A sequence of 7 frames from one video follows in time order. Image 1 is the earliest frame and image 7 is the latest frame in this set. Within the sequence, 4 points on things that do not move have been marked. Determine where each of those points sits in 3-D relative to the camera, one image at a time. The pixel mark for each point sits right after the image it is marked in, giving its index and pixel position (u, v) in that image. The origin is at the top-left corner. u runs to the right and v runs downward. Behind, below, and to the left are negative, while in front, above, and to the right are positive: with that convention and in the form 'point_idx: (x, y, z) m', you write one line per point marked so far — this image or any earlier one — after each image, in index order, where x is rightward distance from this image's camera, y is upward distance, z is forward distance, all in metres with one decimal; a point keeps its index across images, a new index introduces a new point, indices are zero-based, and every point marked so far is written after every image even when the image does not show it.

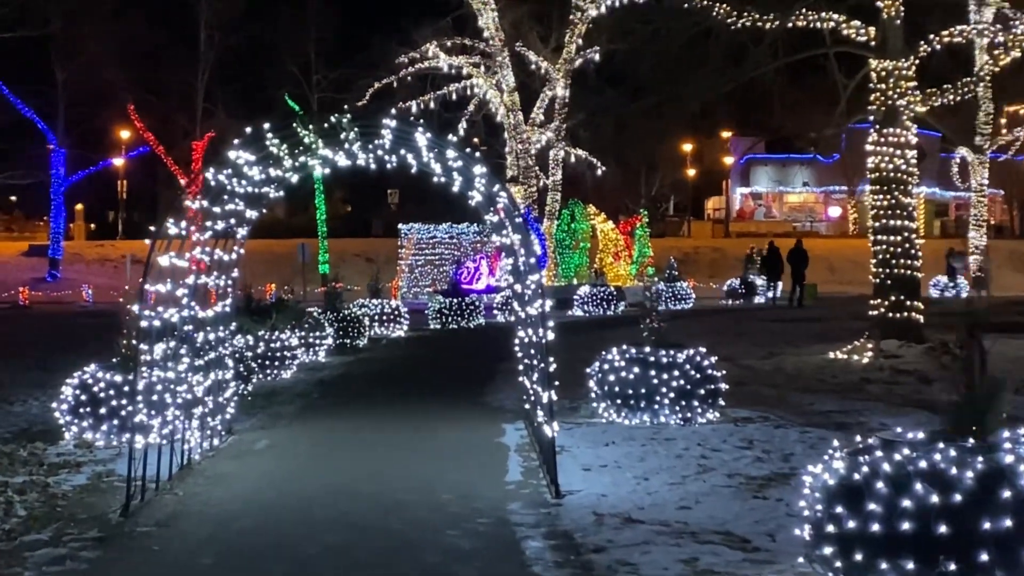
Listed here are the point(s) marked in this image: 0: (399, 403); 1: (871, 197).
0: (-1.1, -1.1, +13.3) m
1: (+5.0, +1.3, +18.7) m
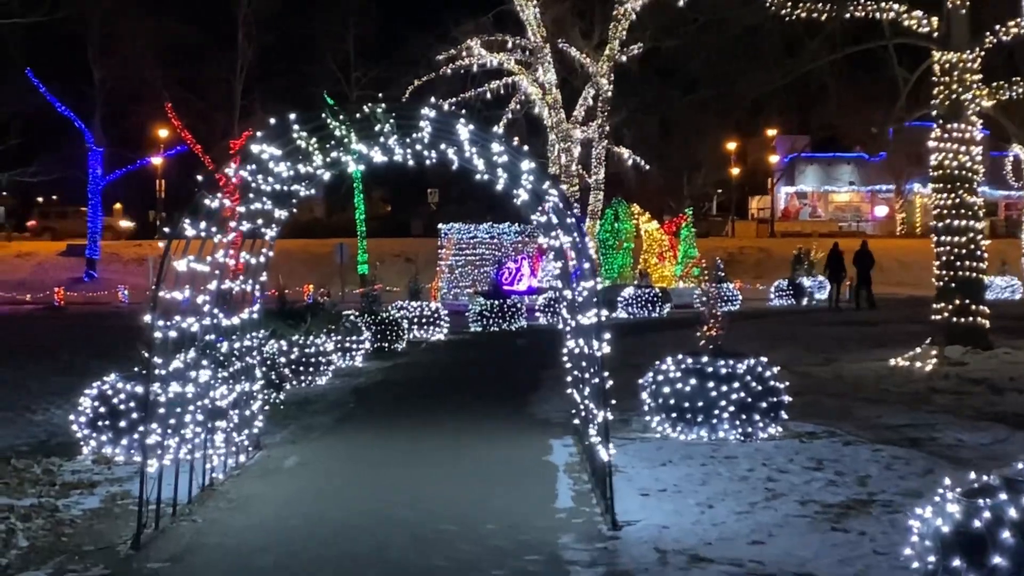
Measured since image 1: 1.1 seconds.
0: (-0.7, -1.2, +12.6) m
1: (+5.6, +1.2, +17.8) m
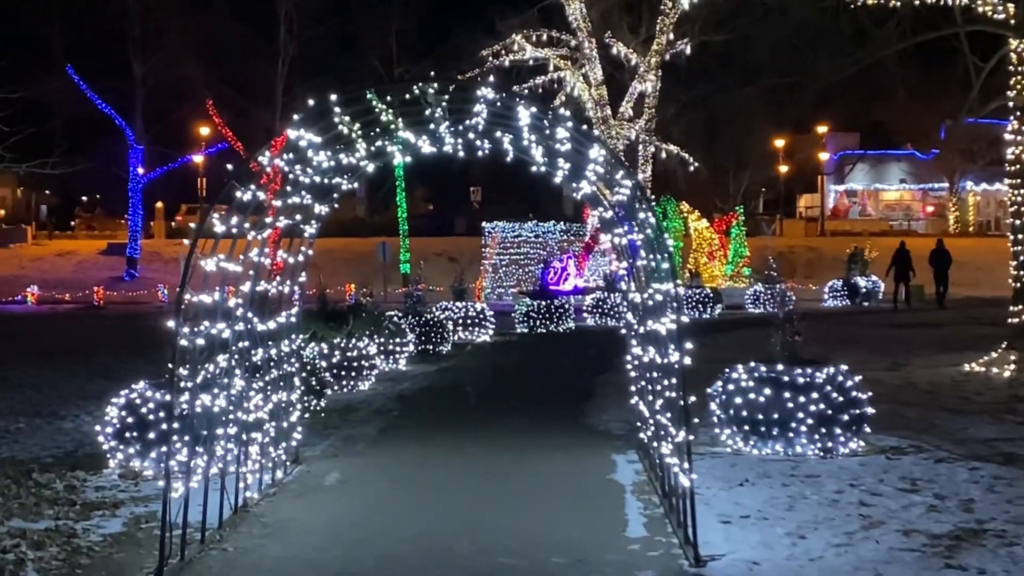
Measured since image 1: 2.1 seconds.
0: (-0.2, -1.2, +11.7) m
1: (+6.2, +1.2, +16.7) m
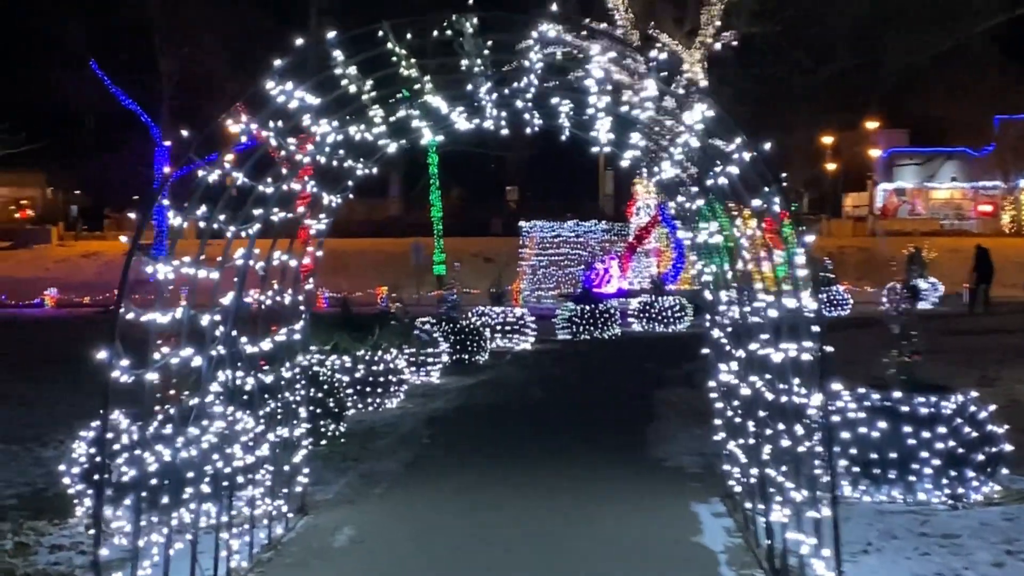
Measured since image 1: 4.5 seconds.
0: (+0.2, -1.2, +9.8) m
1: (+6.7, +1.1, +14.7) m
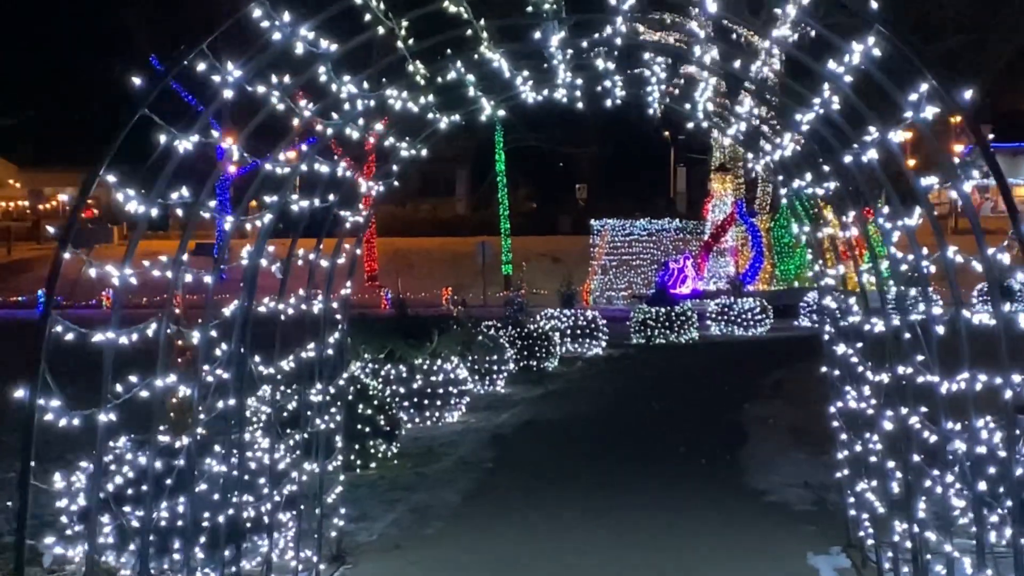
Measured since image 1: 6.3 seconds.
0: (+0.7, -1.3, +8.5) m
1: (+7.4, +1.1, +13.0) m
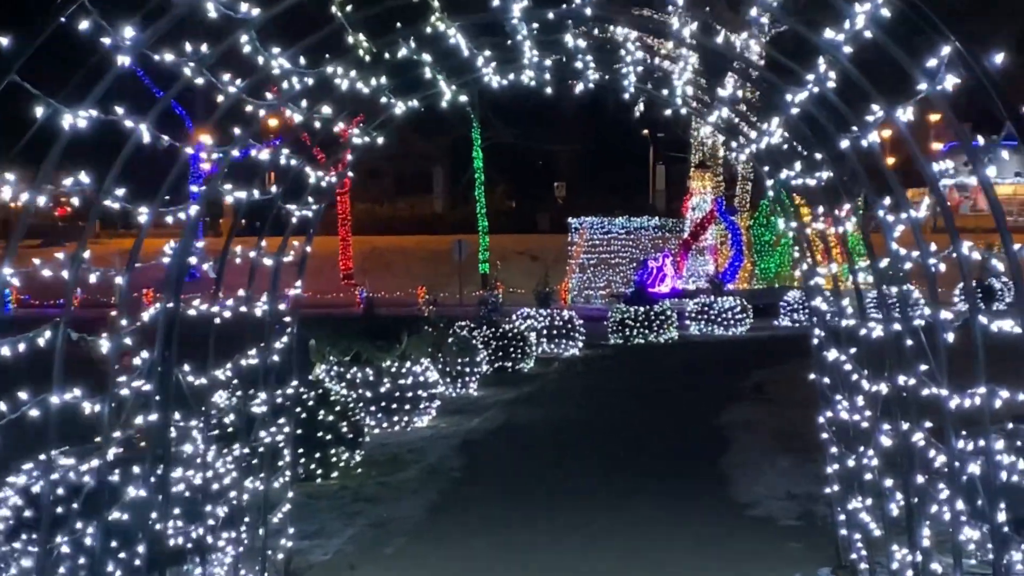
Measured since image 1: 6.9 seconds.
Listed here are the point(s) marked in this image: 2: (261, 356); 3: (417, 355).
0: (+0.5, -1.3, +8.0) m
1: (+7.2, +1.1, +12.6) m
2: (-1.1, -0.3, +5.9) m
3: (-0.9, -0.6, +12.7) m
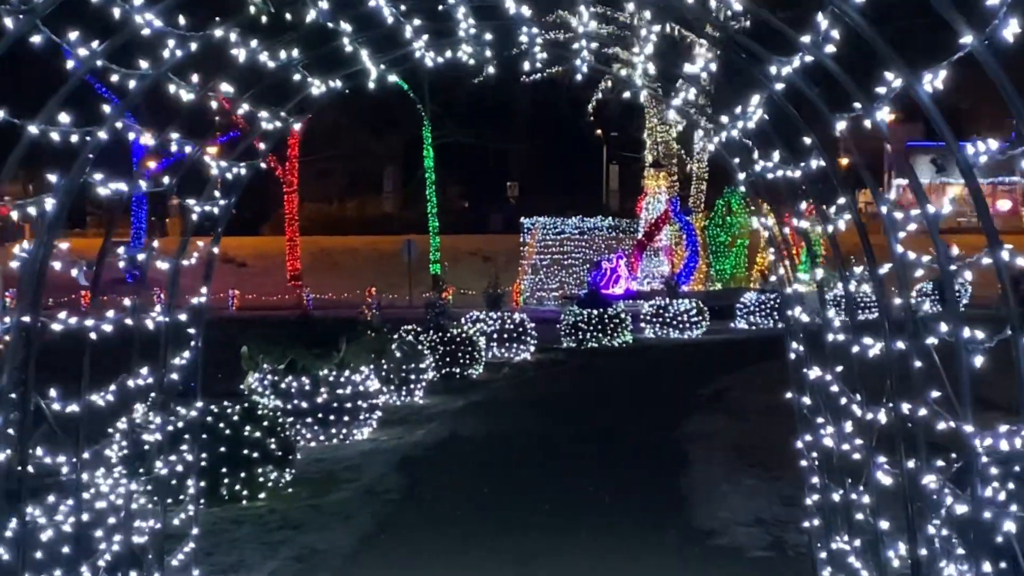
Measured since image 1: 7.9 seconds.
0: (+0.2, -1.3, +7.2) m
1: (+6.7, +1.1, +12.1) m
2: (-1.3, -0.3, +5.1) m
3: (-1.4, -0.7, +11.9) m
